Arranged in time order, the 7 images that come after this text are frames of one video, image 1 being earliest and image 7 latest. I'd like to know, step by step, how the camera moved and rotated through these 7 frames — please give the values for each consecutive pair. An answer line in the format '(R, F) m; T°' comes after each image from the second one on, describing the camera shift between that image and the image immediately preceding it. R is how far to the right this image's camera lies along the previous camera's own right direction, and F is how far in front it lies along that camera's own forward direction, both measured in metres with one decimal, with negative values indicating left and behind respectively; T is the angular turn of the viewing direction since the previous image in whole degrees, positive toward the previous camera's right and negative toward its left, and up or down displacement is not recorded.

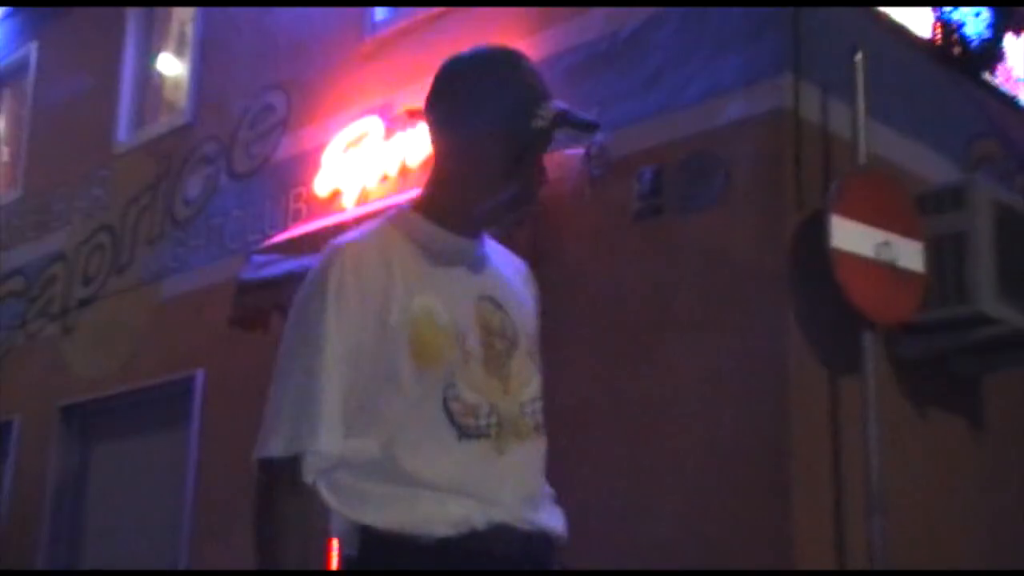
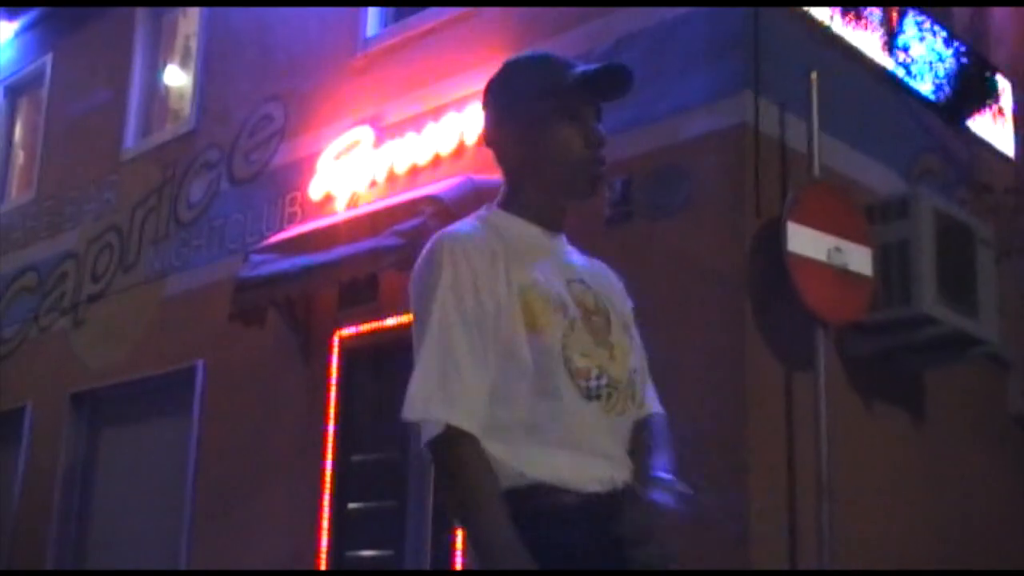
(-0.1, -0.4) m; +2°
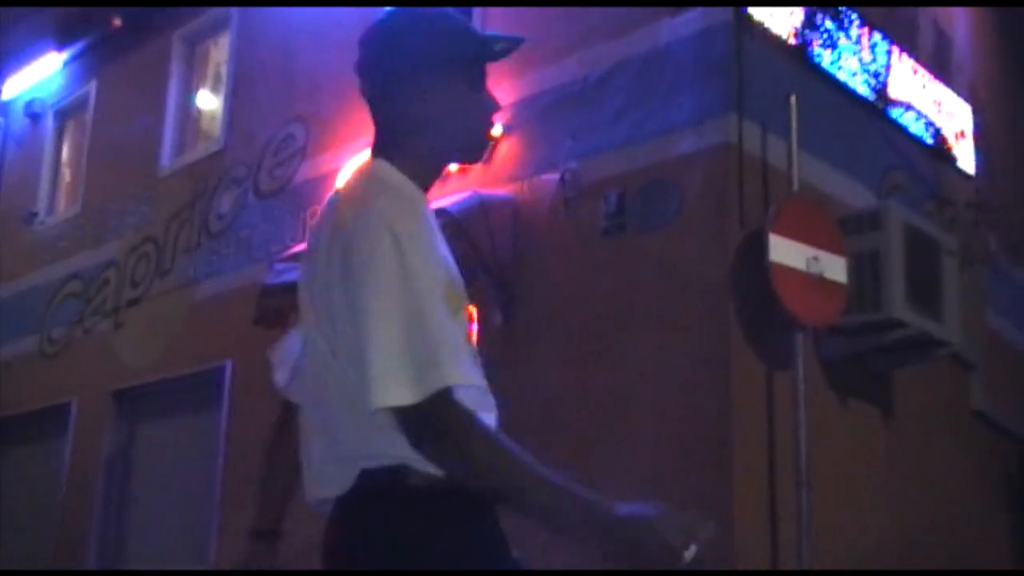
(0.0, -0.5) m; 0°
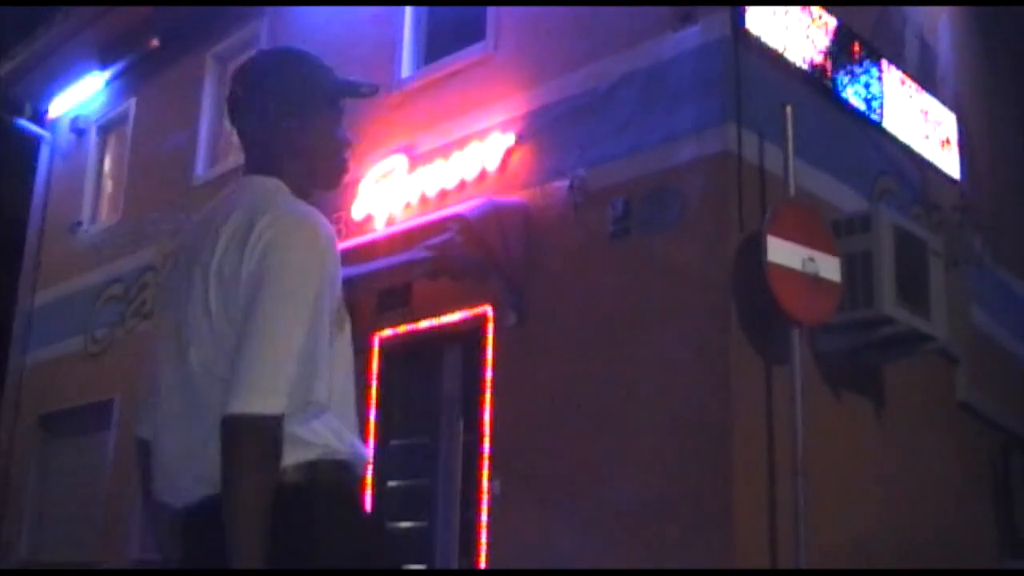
(0.0, -0.4) m; 0°
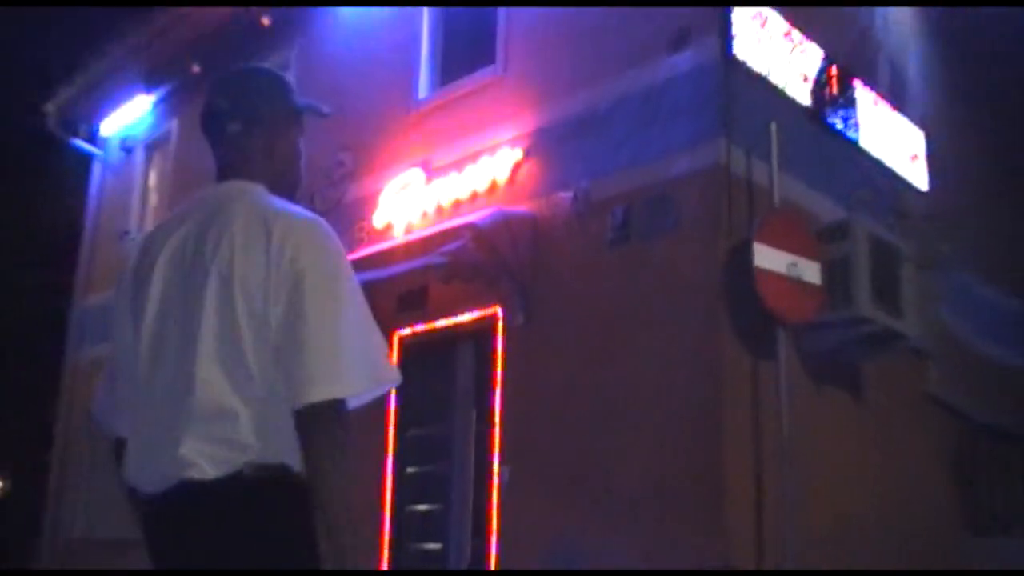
(0.0, -0.6) m; 0°
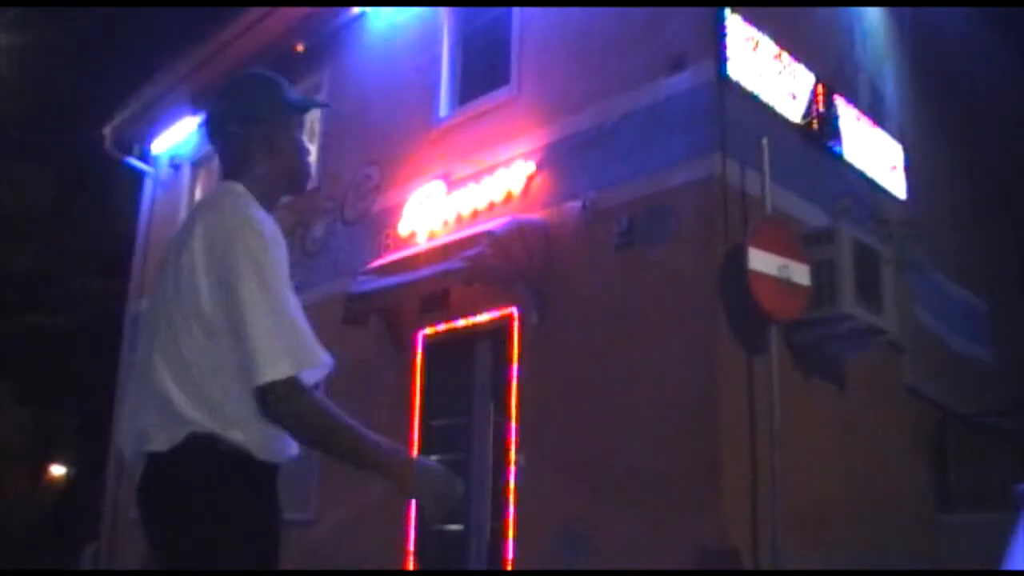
(0.0, -0.6) m; 0°
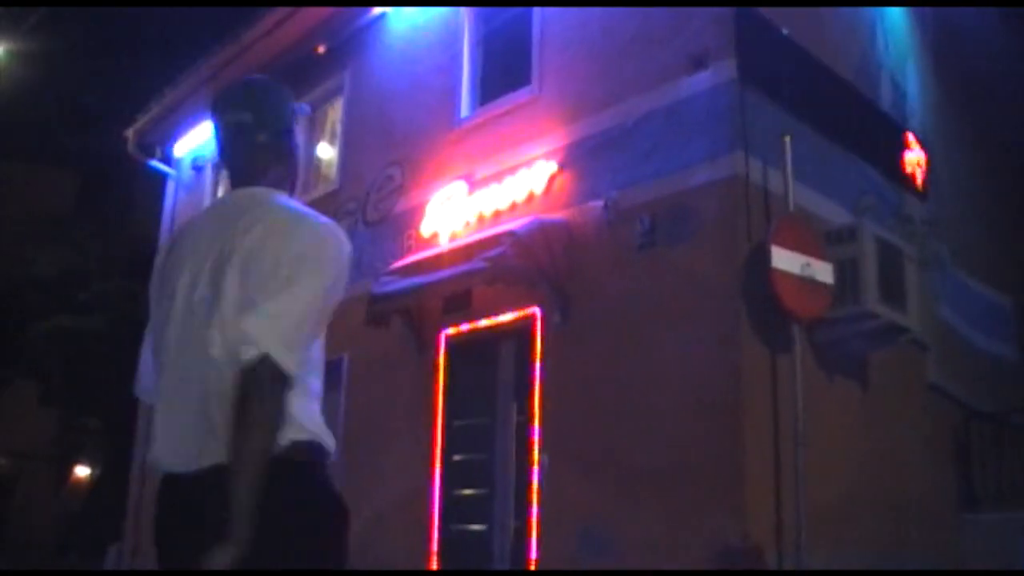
(0.0, 0.0) m; -1°
